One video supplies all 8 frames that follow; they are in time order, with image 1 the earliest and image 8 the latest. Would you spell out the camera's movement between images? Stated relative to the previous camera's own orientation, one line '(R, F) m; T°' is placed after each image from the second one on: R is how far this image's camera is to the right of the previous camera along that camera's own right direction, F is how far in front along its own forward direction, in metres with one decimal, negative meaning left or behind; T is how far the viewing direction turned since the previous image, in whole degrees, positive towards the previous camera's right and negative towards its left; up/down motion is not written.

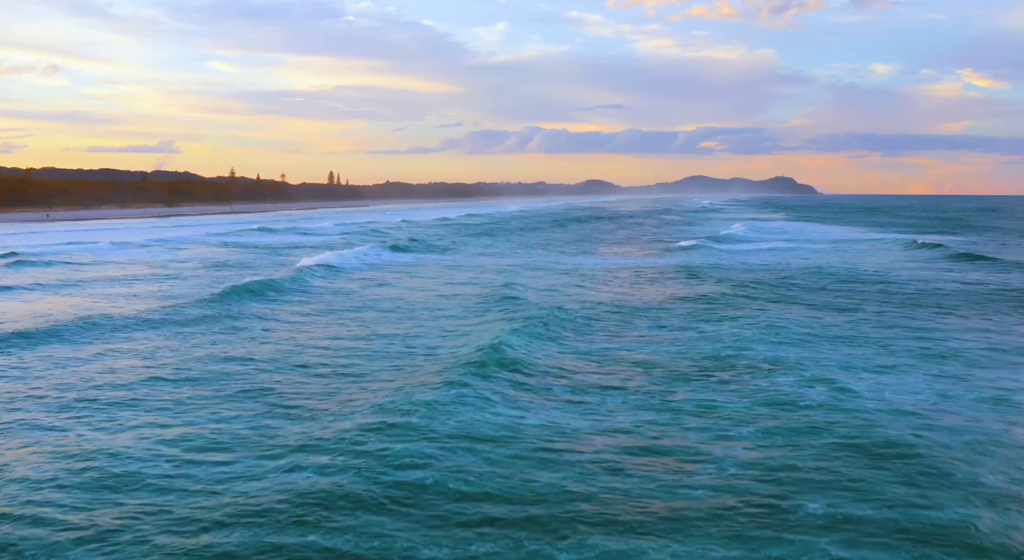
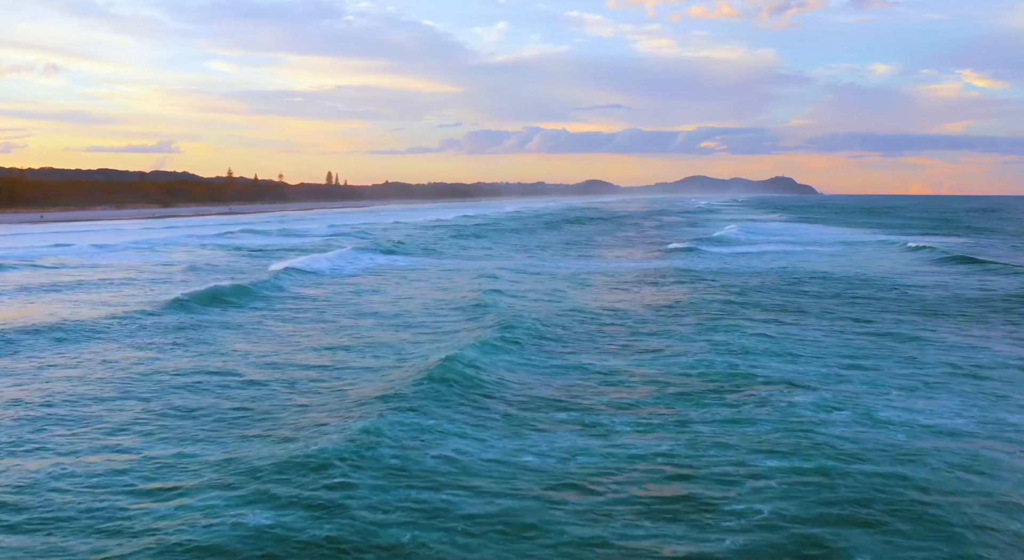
(0.0, +0.6) m; 0°
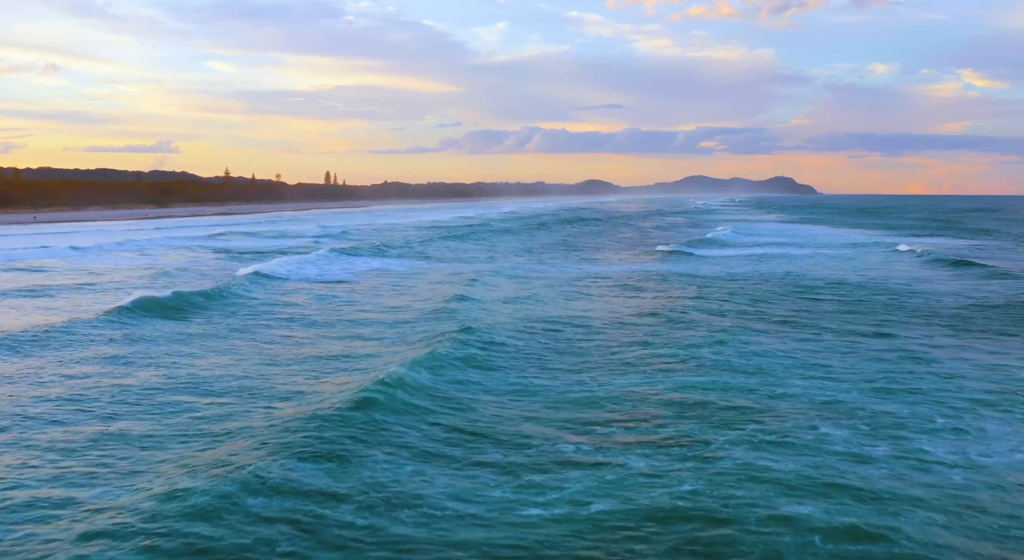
(0.0, +0.8) m; 0°
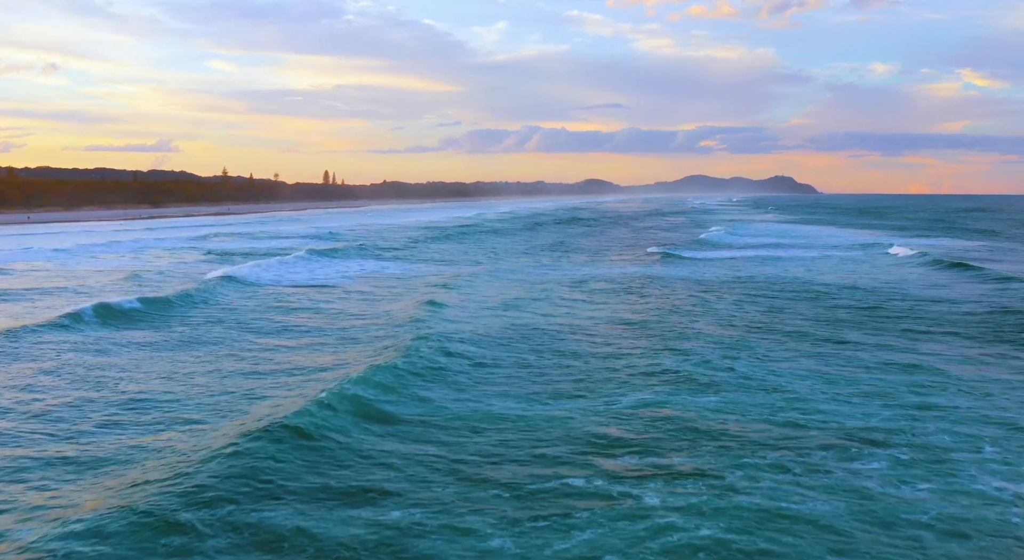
(0.0, +0.6) m; 0°
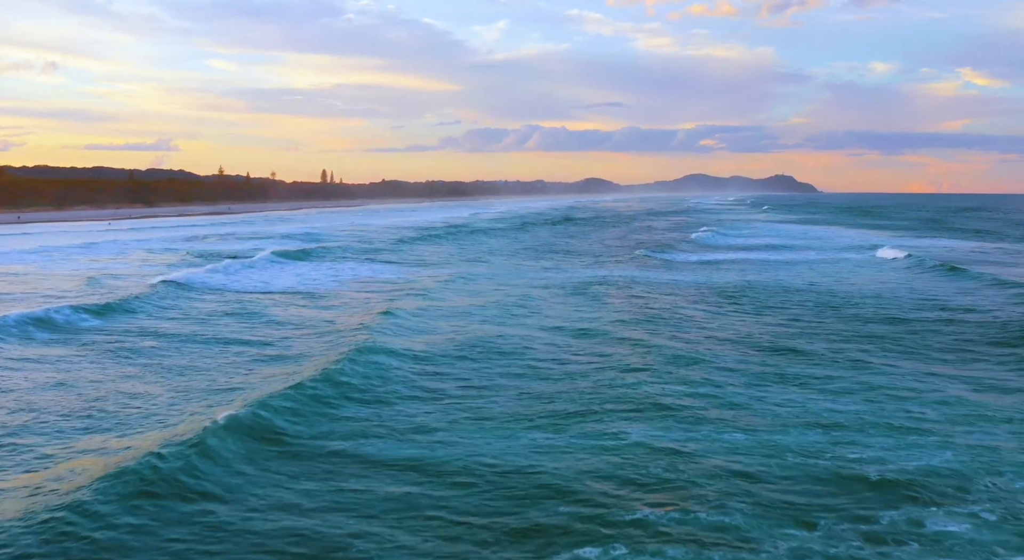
(+0.1, +0.9) m; 0°
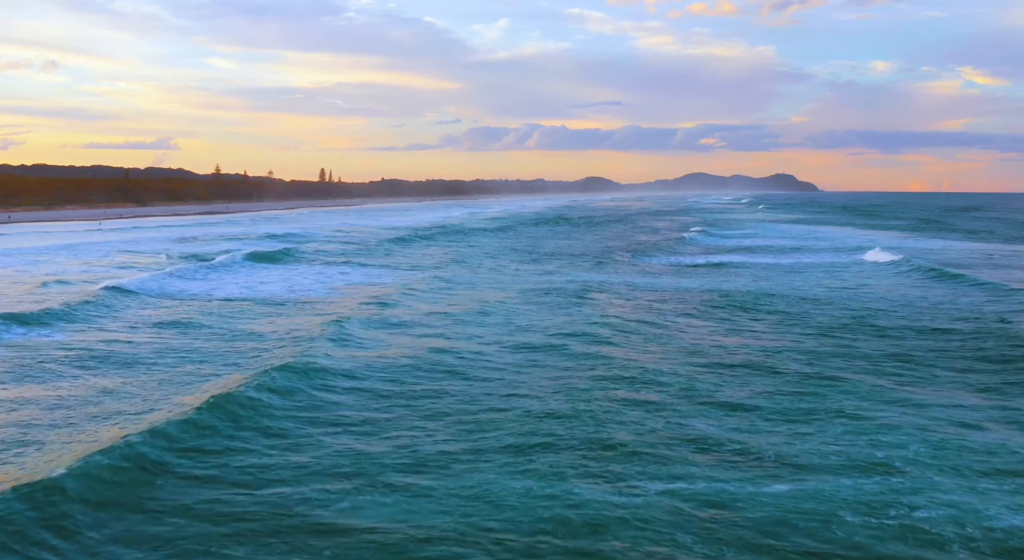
(+0.1, +1.0) m; 0°
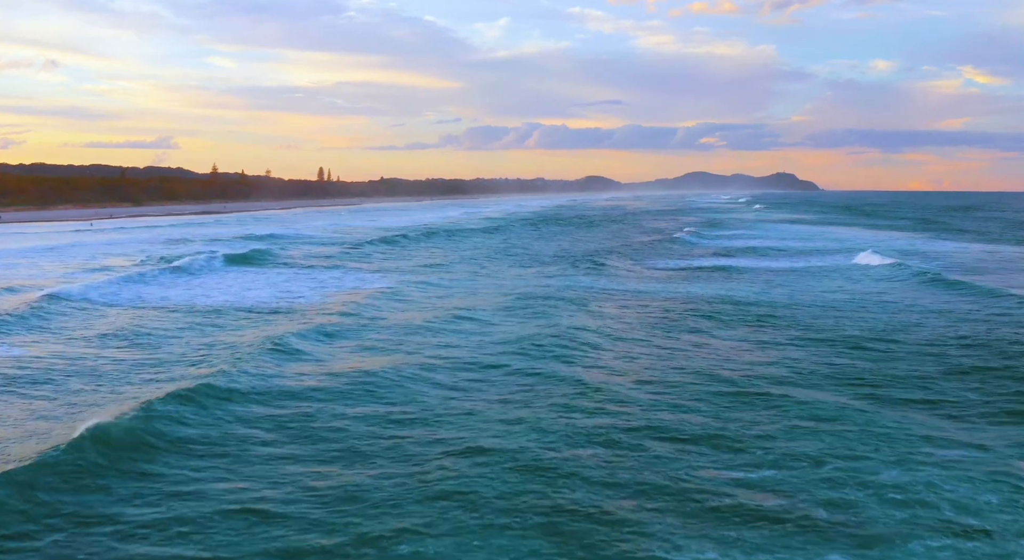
(+0.1, +0.8) m; 0°
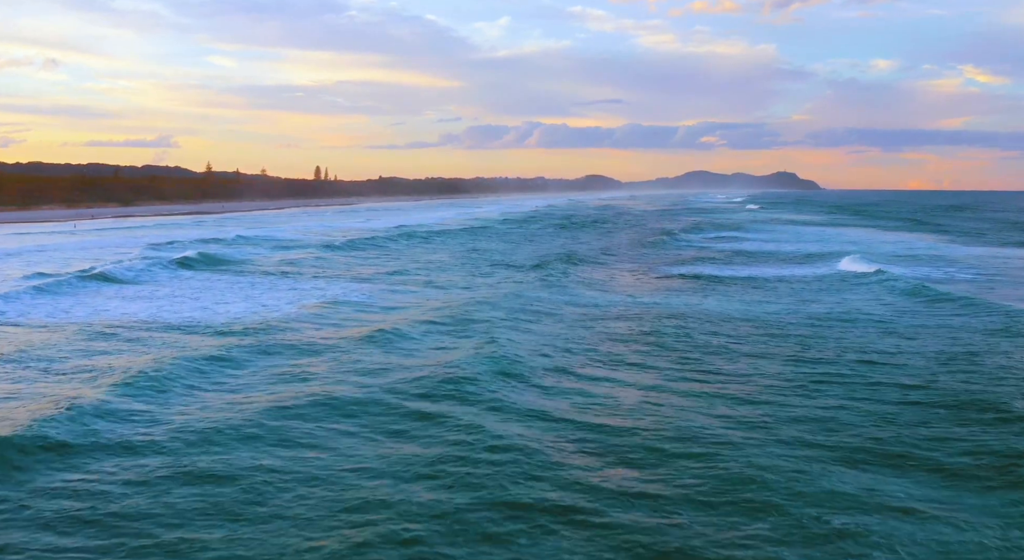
(+0.1, +1.5) m; 0°
